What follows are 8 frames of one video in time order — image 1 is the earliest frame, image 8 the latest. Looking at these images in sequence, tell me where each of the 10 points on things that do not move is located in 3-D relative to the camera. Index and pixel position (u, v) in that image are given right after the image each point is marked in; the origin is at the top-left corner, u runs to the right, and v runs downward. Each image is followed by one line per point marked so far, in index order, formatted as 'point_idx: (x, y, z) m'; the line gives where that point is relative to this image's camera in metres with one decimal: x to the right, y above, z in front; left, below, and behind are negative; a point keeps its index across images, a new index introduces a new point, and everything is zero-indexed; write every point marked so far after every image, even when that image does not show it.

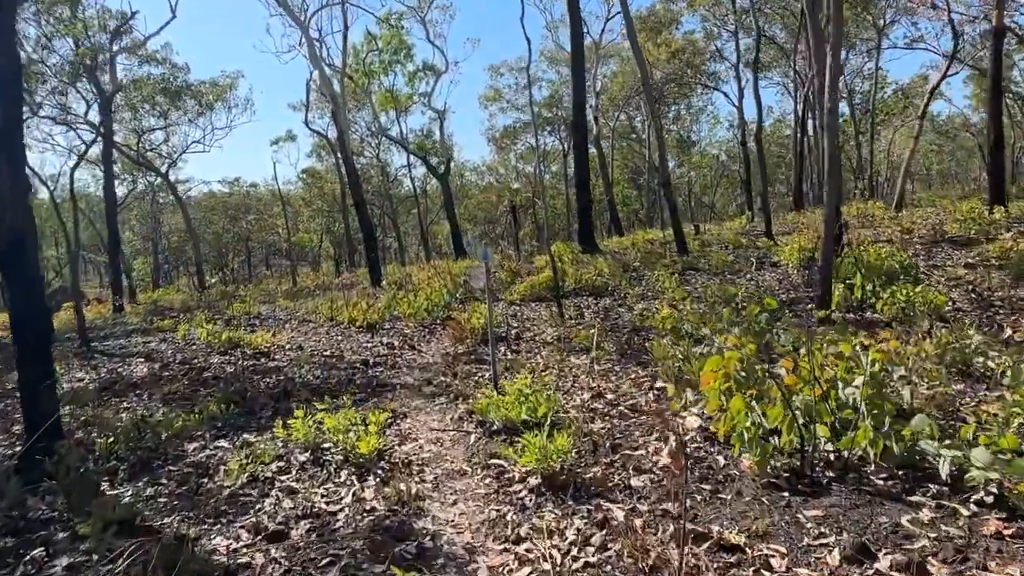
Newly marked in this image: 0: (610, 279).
0: (+1.7, +0.1, +11.9) m
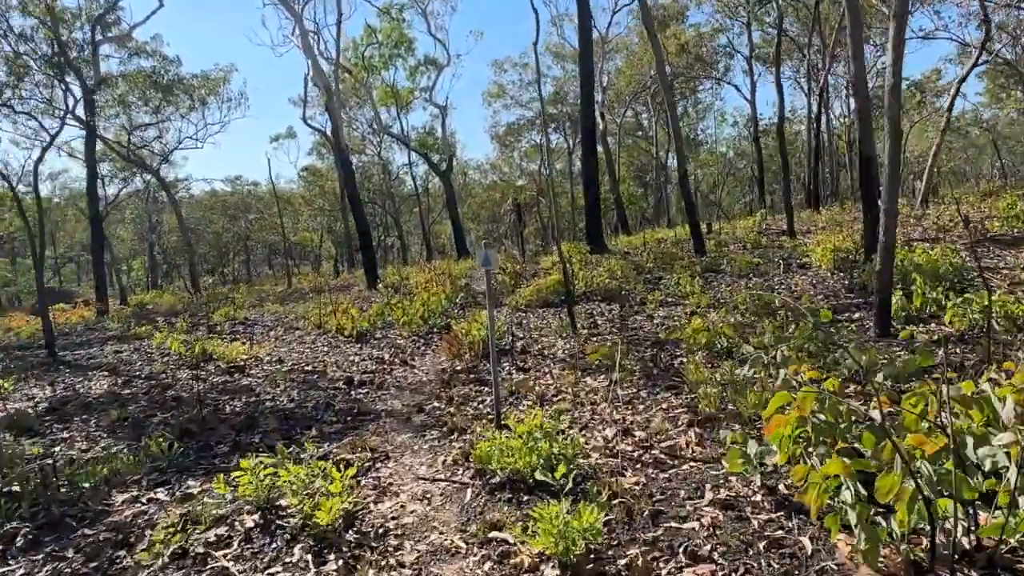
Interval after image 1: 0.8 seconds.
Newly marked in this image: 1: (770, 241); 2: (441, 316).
0: (+1.8, +0.1, +10.9) m
1: (+5.8, +1.0, +15.3) m
2: (-0.9, -0.4, +9.3) m
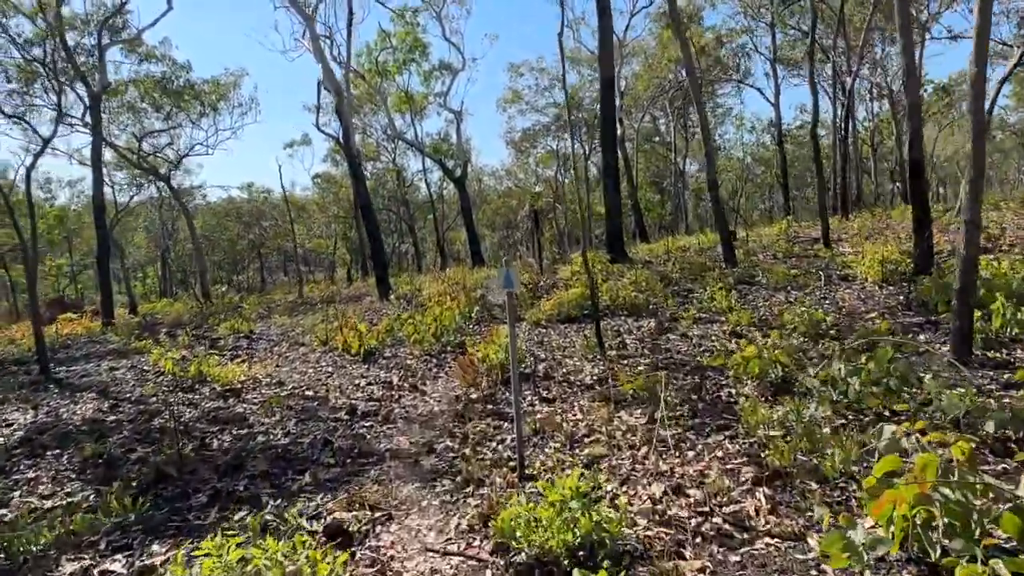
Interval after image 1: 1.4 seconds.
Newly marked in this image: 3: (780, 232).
0: (+2.1, -0.1, +10.1) m
1: (+6.2, +0.8, +14.4) m
2: (-0.7, -0.6, +8.6) m
3: (+7.9, +1.6, +20.0) m
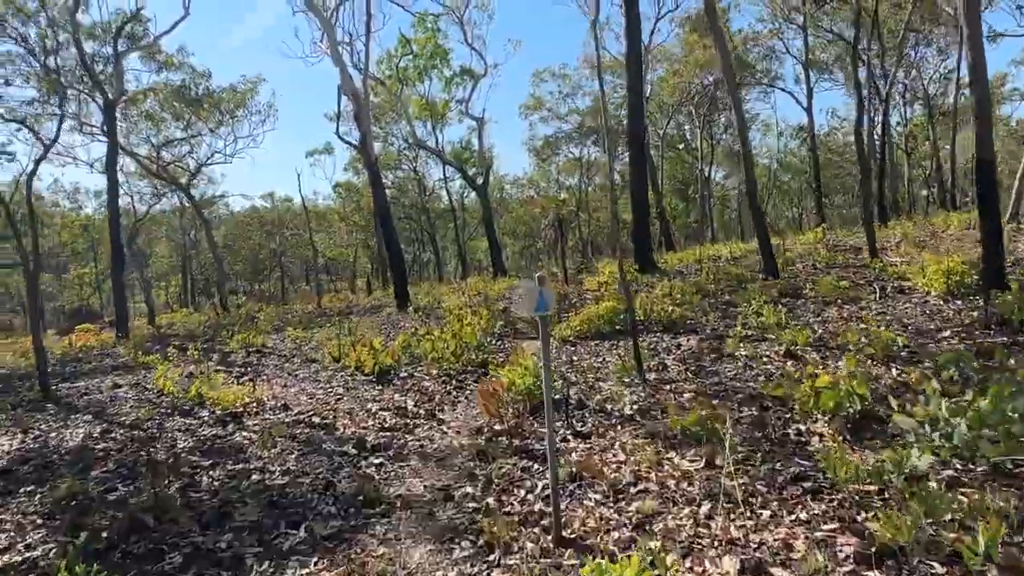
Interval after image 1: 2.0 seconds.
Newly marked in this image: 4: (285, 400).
0: (+2.4, -0.3, +9.3) m
1: (+6.7, +0.5, +13.5) m
2: (-0.4, -0.7, +7.9) m
3: (+8.6, +1.3, +19.1) m
4: (-2.4, -1.2, +7.1) m
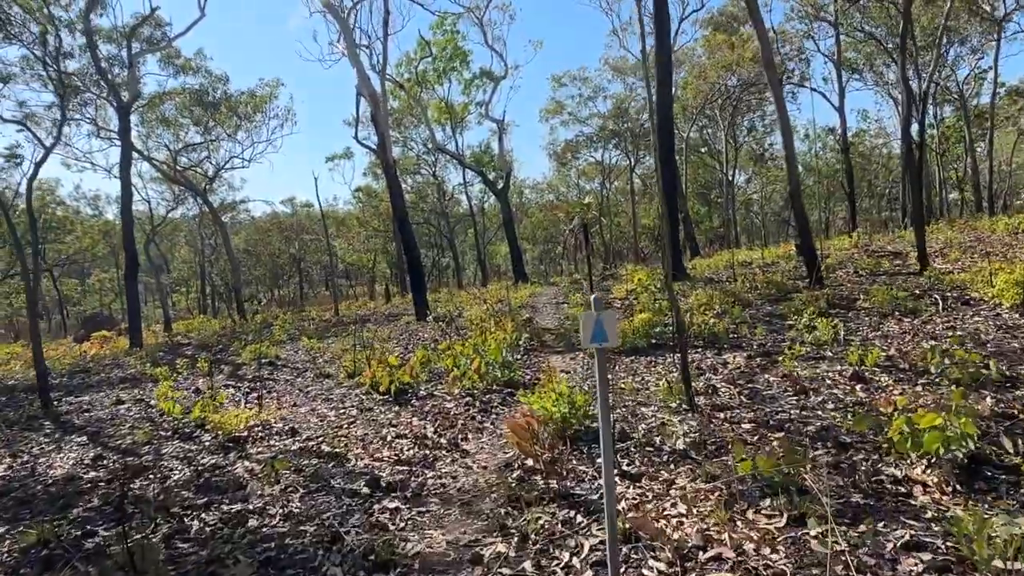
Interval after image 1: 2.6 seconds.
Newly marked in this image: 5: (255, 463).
0: (+2.8, -0.5, +8.6) m
1: (+7.1, +0.4, +12.7) m
2: (-0.1, -0.9, +7.3) m
3: (+9.2, +1.1, +18.2) m
4: (-2.1, -1.3, +6.5) m
5: (-2.1, -1.4, +5.4) m
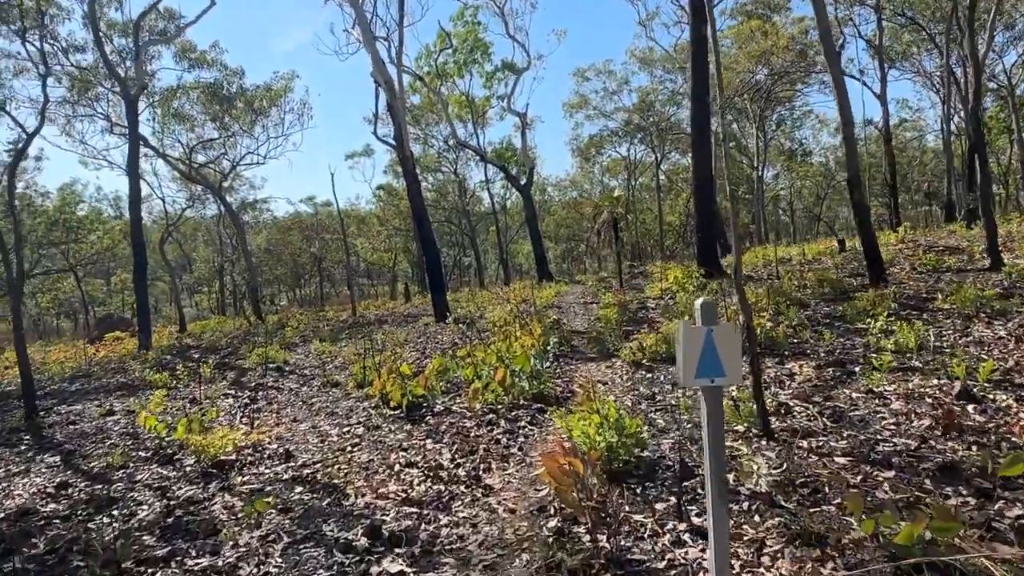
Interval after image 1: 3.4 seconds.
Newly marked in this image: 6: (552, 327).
0: (+3.1, -0.5, +7.5) m
1: (+7.6, +0.4, +11.5) m
2: (+0.2, -0.8, +6.3) m
3: (+9.8, +1.2, +16.9) m
4: (-1.9, -1.3, +5.6) m
5: (-1.8, -1.4, +4.5) m
6: (+0.6, -0.5, +9.7) m
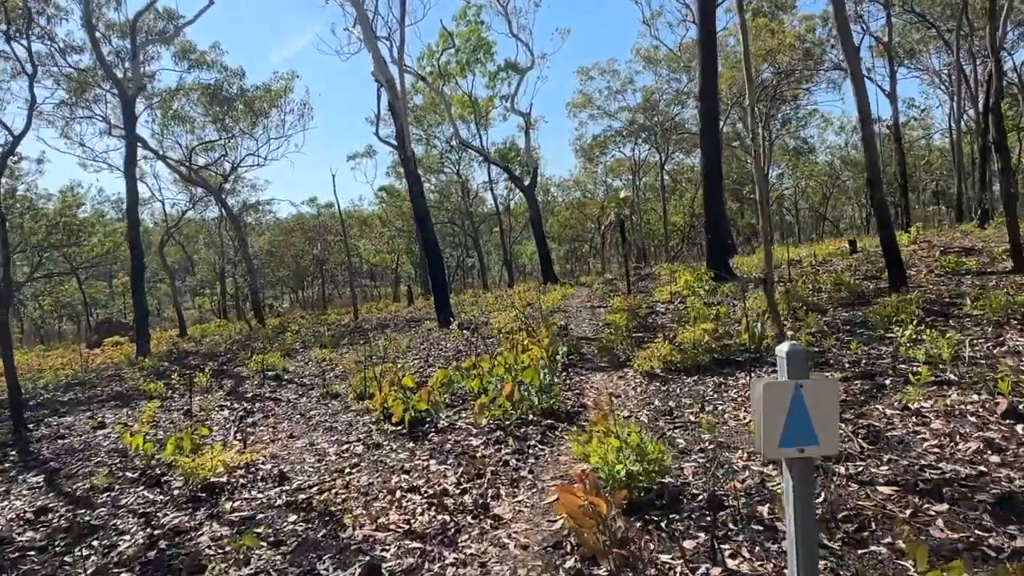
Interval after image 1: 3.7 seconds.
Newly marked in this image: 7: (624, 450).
0: (+3.2, -0.5, +7.2) m
1: (+7.7, +0.4, +11.1) m
2: (+0.3, -0.9, +6.0) m
3: (+9.9, +1.1, +16.6) m
4: (-1.8, -1.4, +5.3) m
5: (-1.8, -1.5, +4.2) m
6: (+0.7, -0.6, +9.4) m
7: (+0.7, -1.0, +4.0) m
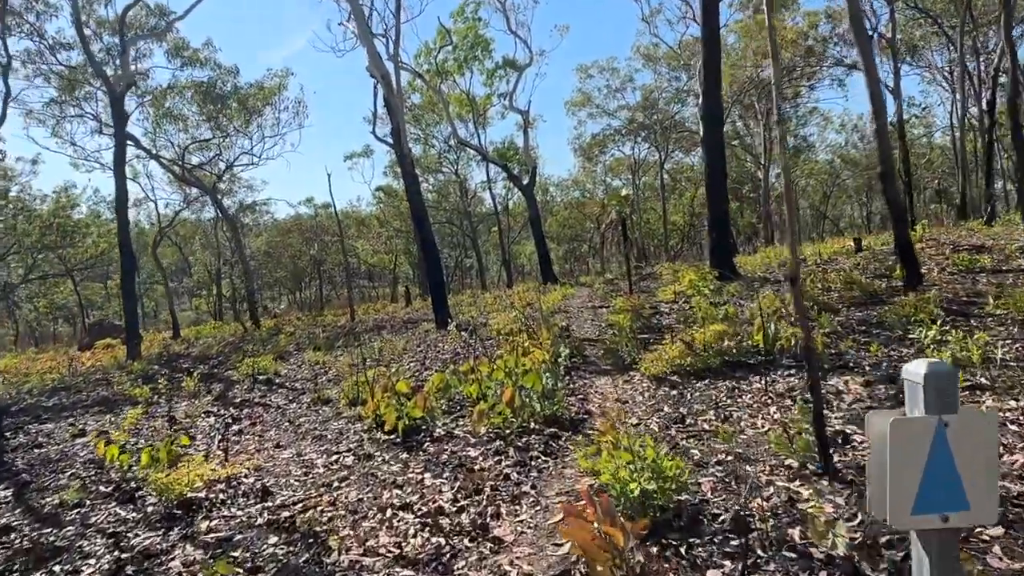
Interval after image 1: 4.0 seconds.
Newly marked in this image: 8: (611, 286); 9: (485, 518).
0: (+3.2, -0.5, +6.8) m
1: (+7.6, +0.4, +10.8) m
2: (+0.3, -0.9, +5.6) m
3: (+9.9, +1.1, +16.2) m
4: (-1.8, -1.4, +4.9) m
5: (-1.8, -1.5, +3.8) m
6: (+0.7, -0.6, +9.0) m
7: (+0.7, -1.0, +3.6) m
8: (+2.4, +0.1, +16.8) m
9: (-0.2, -1.3, +3.8) m
